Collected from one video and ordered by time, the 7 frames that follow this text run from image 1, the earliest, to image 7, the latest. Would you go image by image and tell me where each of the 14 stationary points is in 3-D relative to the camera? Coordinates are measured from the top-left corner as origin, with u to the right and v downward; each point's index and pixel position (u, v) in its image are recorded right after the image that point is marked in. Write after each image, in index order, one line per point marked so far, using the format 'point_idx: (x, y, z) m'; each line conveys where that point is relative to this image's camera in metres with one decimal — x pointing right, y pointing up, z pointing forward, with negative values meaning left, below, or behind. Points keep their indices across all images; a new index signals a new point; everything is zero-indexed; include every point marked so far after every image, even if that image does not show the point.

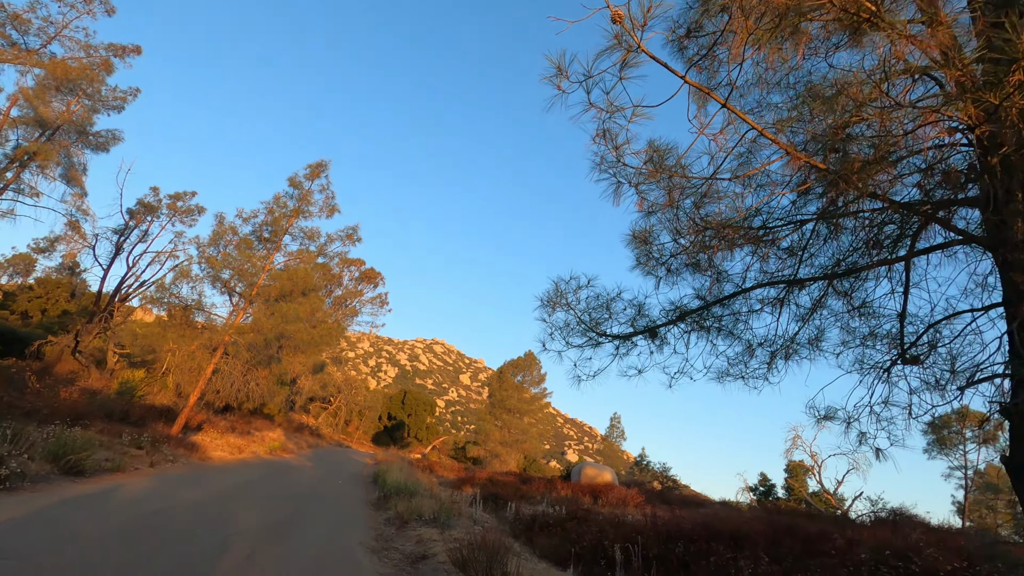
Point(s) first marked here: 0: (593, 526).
0: (+1.6, -4.7, +10.0) m
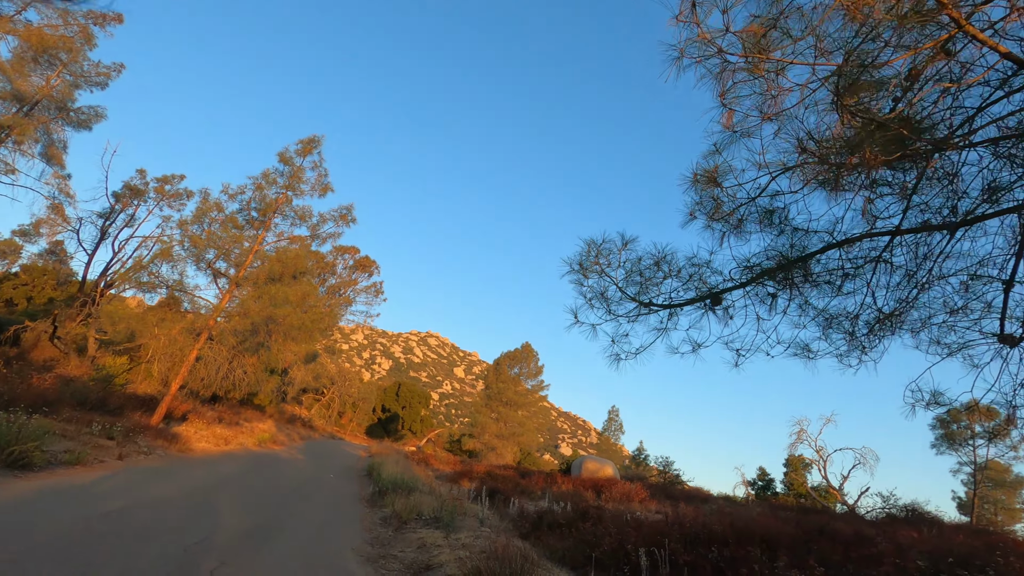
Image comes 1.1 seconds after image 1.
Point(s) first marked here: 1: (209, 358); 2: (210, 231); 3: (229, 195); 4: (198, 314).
0: (+1.7, -4.3, +9.1) m
1: (-10.1, -2.3, +16.7) m
2: (-9.1, +1.8, +15.4) m
3: (-8.7, +2.9, +15.5) m
4: (-10.3, -0.9, +16.4) m
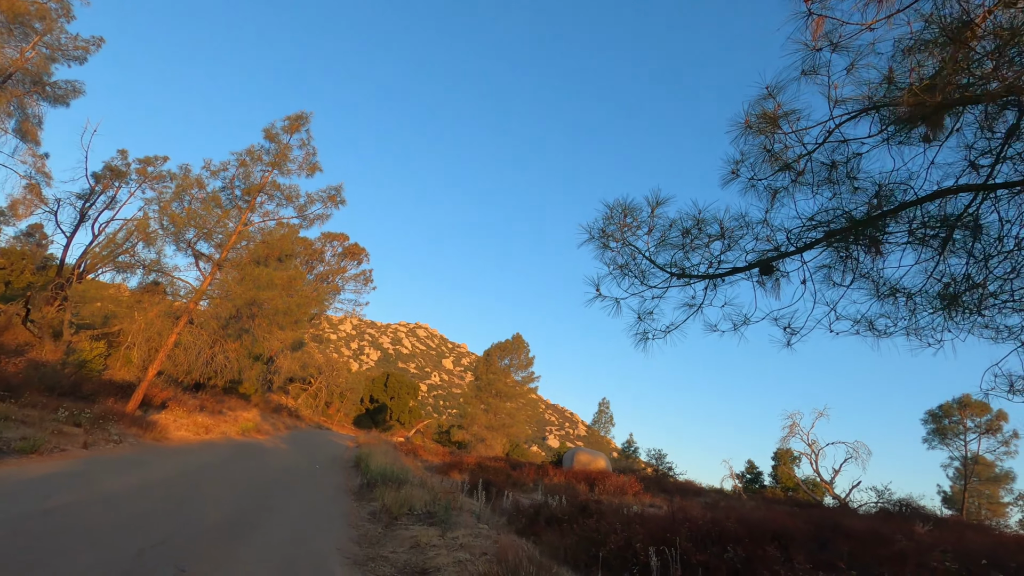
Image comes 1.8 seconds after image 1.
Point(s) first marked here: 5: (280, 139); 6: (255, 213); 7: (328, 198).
0: (+1.7, -4.0, +8.6) m
1: (-10.3, -1.7, +15.9) m
2: (-9.2, +2.3, +14.6) m
3: (-8.8, +3.4, +14.7) m
4: (-10.4, -0.3, +15.7) m
5: (-7.5, +4.8, +16.1) m
6: (-8.2, +2.4, +16.0) m
7: (-6.2, +3.0, +17.0) m
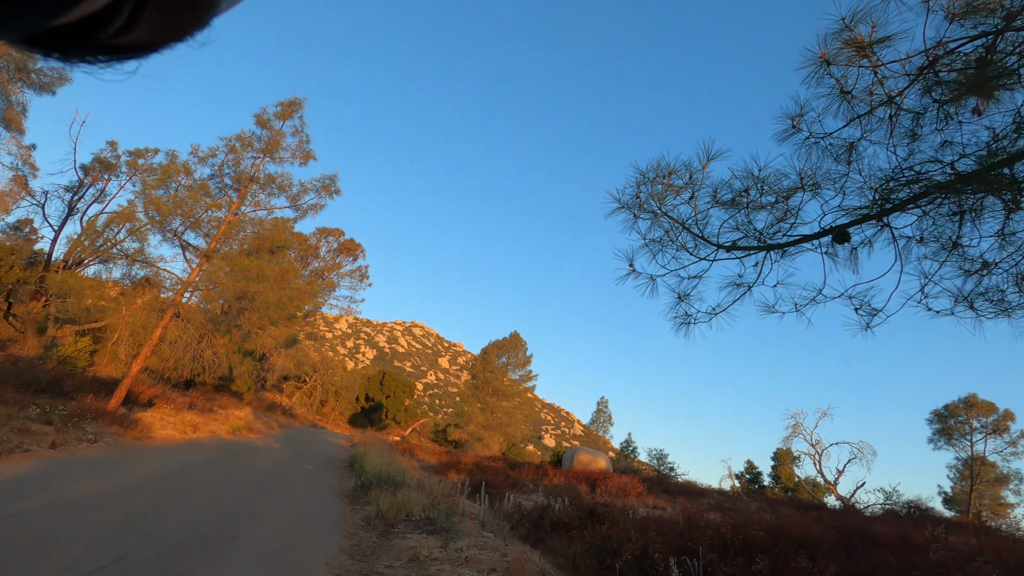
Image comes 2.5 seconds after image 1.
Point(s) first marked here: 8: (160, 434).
0: (+1.8, -3.8, +8.0) m
1: (-10.2, -1.5, +15.2) m
2: (-9.2, +2.6, +13.9) m
3: (-8.7, +3.6, +14.0) m
4: (-10.4, 0.0, +15.0) m
5: (-7.4, +5.0, +15.5) m
6: (-8.1, +2.6, +15.3) m
7: (-6.2, +3.3, +16.3) m
8: (-9.1, -3.8, +12.9) m
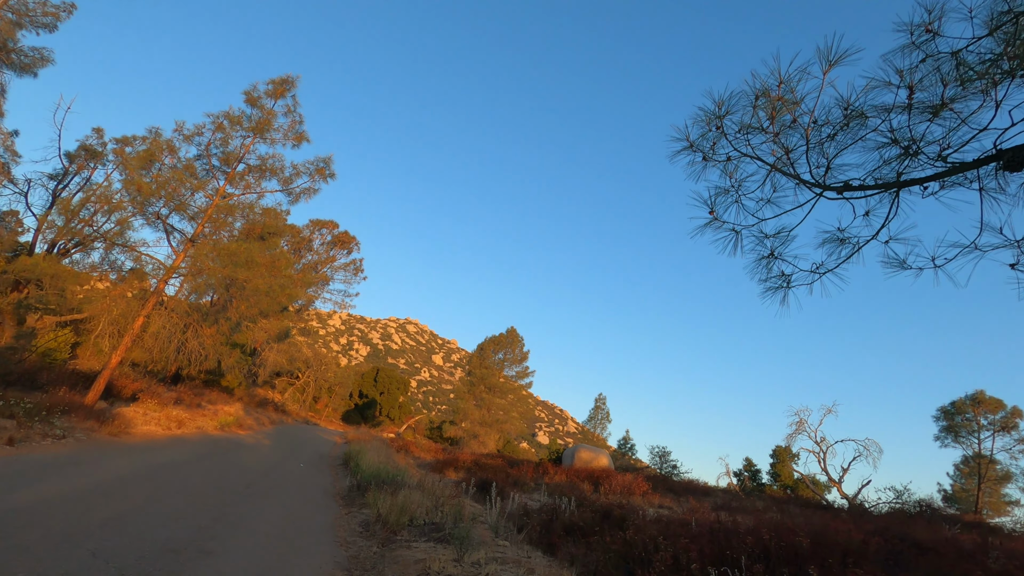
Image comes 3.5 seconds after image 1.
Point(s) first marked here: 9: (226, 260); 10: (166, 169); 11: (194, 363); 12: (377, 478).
0: (+2.0, -3.6, +7.3) m
1: (-10.1, -1.1, +14.4) m
2: (-9.0, +2.9, +13.0) m
3: (-8.6, +4.0, +13.2) m
4: (-10.3, +0.3, +14.1) m
5: (-7.3, +5.4, +14.6) m
6: (-8.0, +3.0, +14.5) m
7: (-6.0, +3.6, +15.5) m
8: (-9.0, -3.4, +12.1) m
9: (-8.0, +0.8, +14.1) m
10: (-9.0, +3.1, +13.1) m
11: (-11.1, -2.6, +17.5) m
12: (-2.6, -3.6, +9.6) m
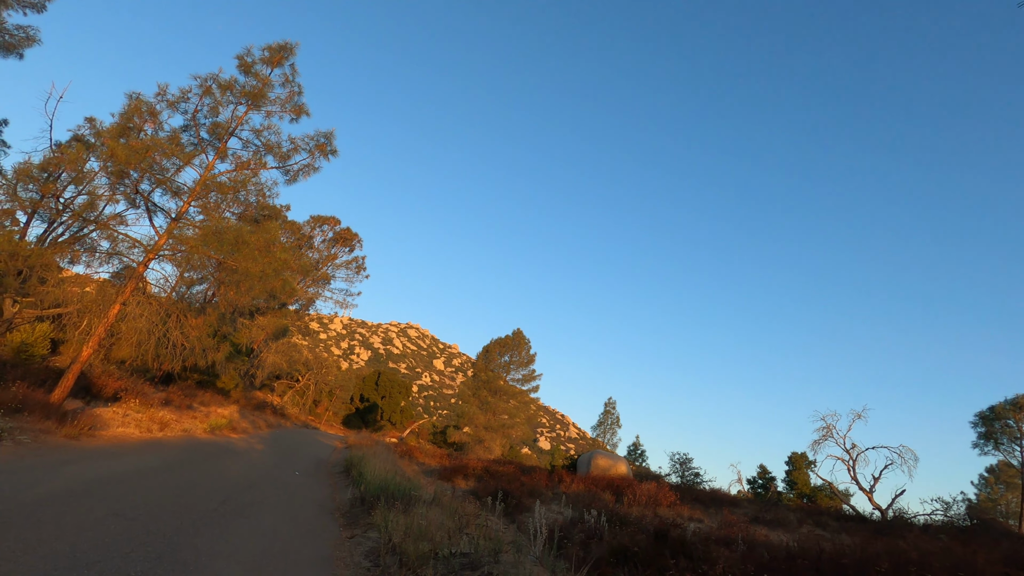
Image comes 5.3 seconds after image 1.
0: (+2.5, -3.2, +5.8) m
1: (-9.6, -0.8, +12.9) m
2: (-8.5, +3.3, +11.6) m
3: (-8.0, +4.3, +11.7) m
4: (-9.7, +0.7, +12.6) m
5: (-6.7, +5.7, +13.2) m
6: (-7.5, +3.3, +13.0) m
7: (-5.5, +3.9, +14.1) m
8: (-8.4, -3.1, +10.6) m
9: (-7.5, +1.1, +12.6) m
10: (-8.5, +3.5, +11.7) m
11: (-10.5, -2.3, +16.0) m
12: (-2.0, -3.3, +8.1) m
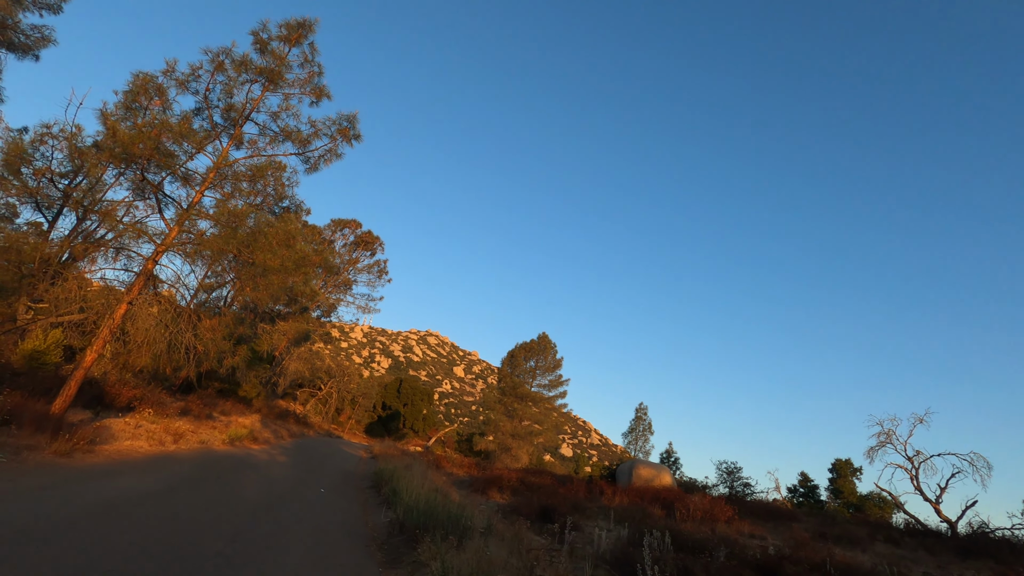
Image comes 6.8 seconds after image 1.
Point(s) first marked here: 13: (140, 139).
0: (+3.3, -2.9, +4.3) m
1: (-8.5, -0.8, +11.9) m
2: (-7.5, +3.3, +10.5) m
3: (-7.1, +4.4, +10.7) m
4: (-8.7, +0.7, +11.6) m
5: (-5.8, +5.8, +12.1) m
6: (-6.5, +3.4, +12.0) m
7: (-4.5, +4.0, +12.9) m
8: (-7.4, -3.0, +9.5) m
9: (-6.5, +1.2, +11.5) m
10: (-7.5, +3.5, +10.6) m
11: (-9.3, -2.4, +15.0) m
12: (-1.1, -3.1, +6.8) m
13: (-7.5, +2.9, +10.2) m
